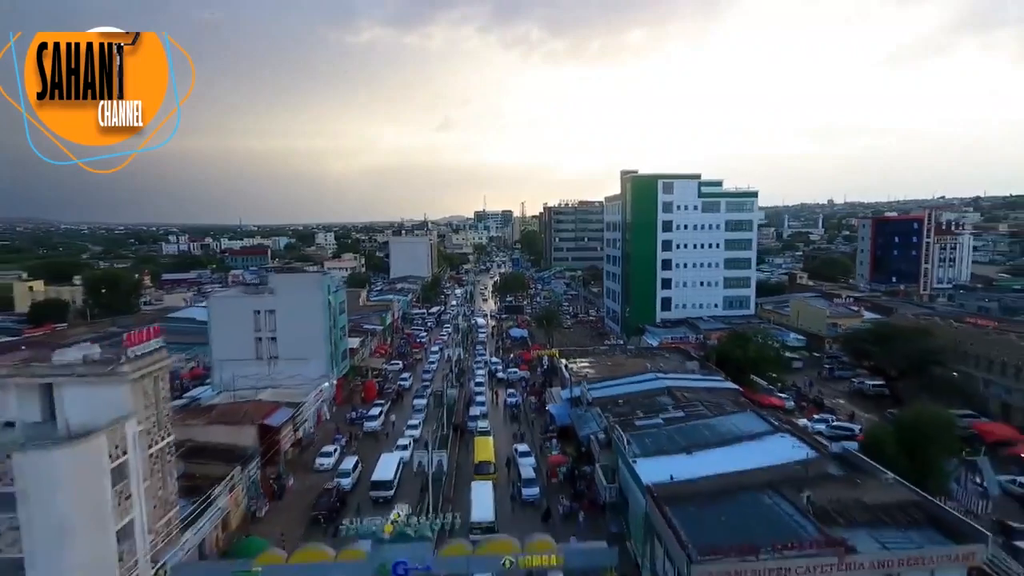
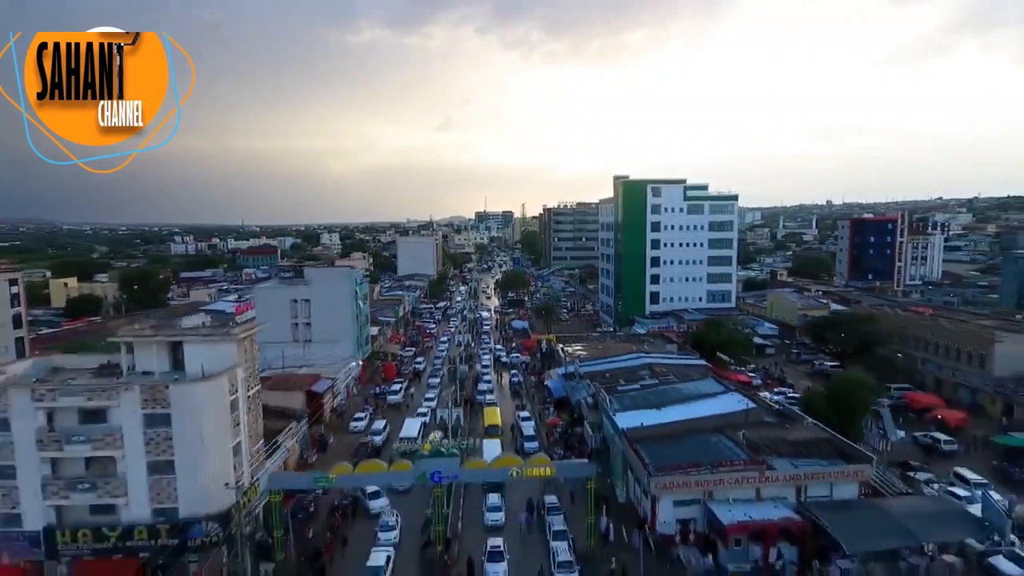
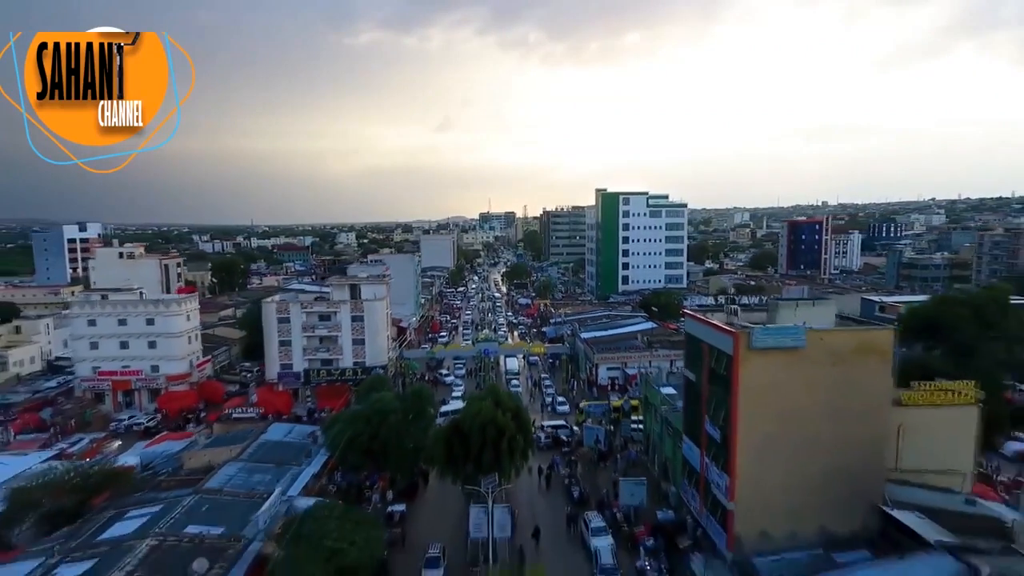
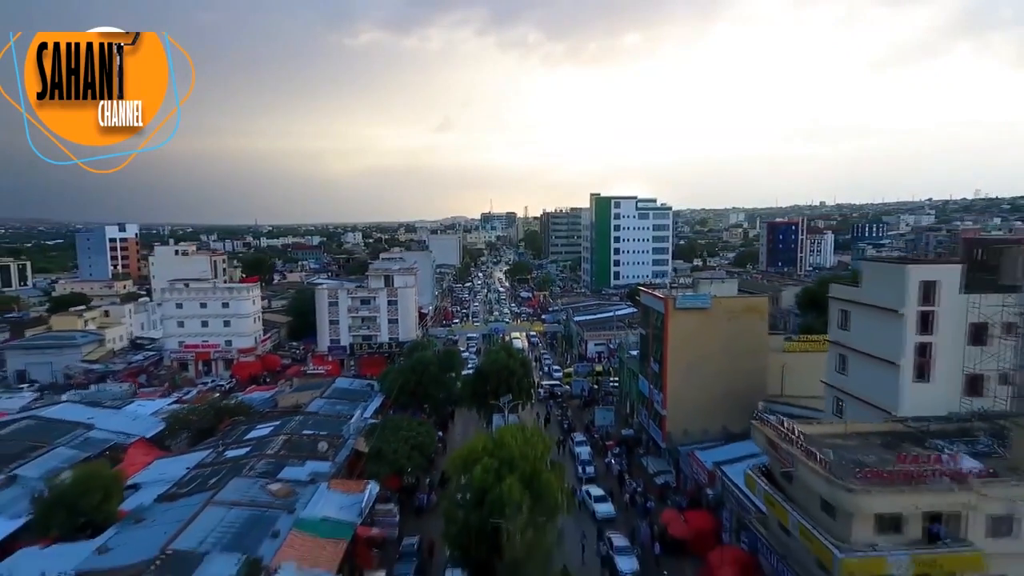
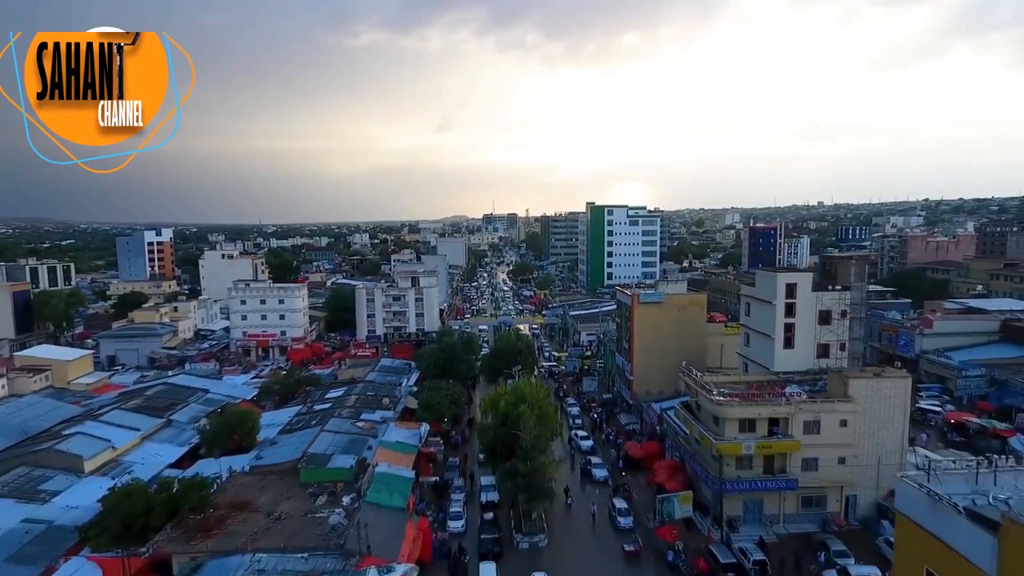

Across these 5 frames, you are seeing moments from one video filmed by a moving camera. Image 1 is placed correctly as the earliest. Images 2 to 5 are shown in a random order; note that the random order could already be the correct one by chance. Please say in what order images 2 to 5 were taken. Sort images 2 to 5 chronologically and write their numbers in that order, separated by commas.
2, 3, 4, 5
